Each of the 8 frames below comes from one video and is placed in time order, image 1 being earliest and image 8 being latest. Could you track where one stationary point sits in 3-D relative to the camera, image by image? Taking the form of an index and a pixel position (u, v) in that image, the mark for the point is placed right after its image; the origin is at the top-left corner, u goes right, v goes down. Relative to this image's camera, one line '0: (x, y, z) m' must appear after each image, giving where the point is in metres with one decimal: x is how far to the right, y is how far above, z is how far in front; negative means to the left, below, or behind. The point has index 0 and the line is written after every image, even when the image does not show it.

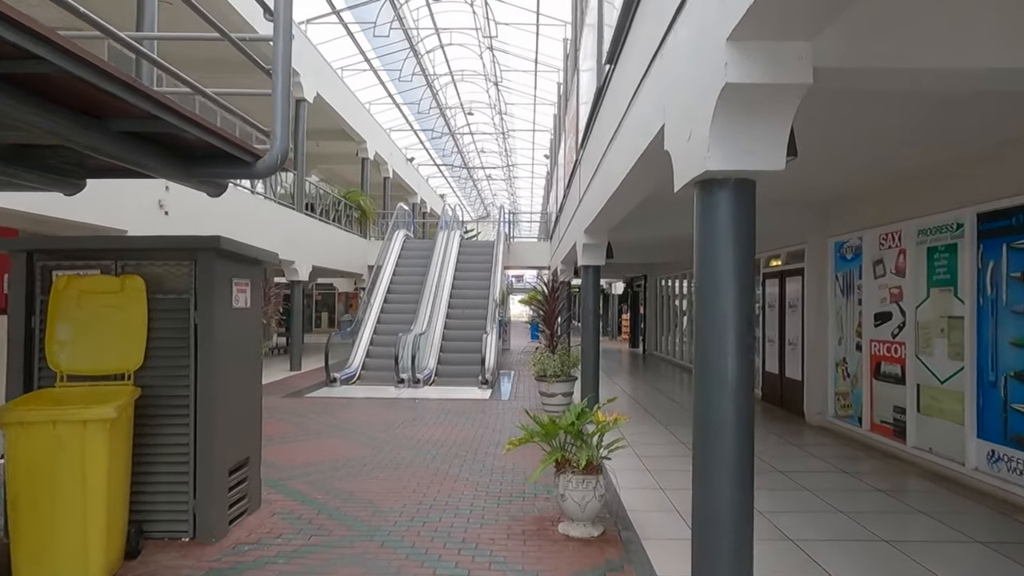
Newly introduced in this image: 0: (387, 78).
0: (-3.4, +5.7, +18.1) m
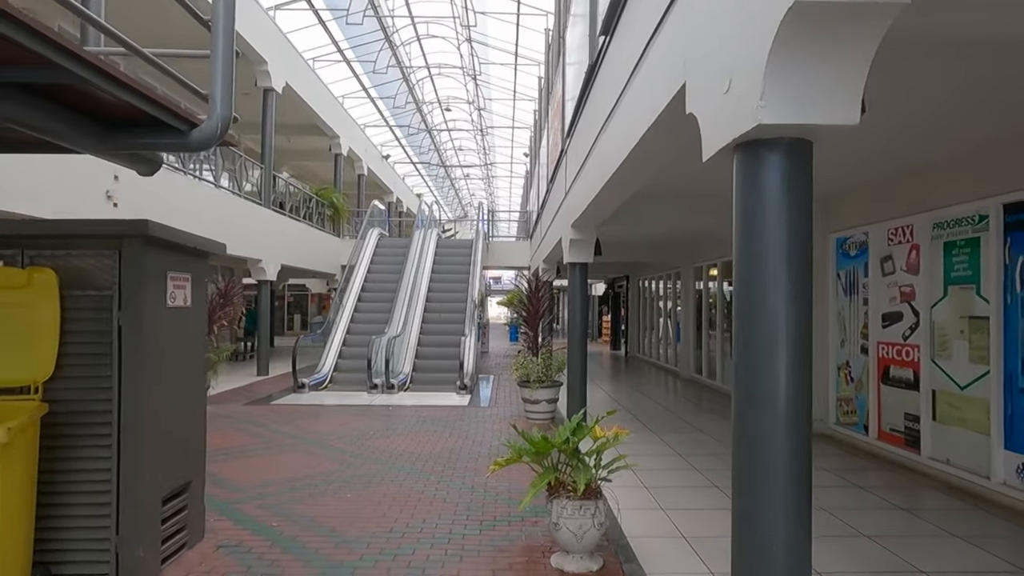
0: (-4.0, +5.7, +17.4) m
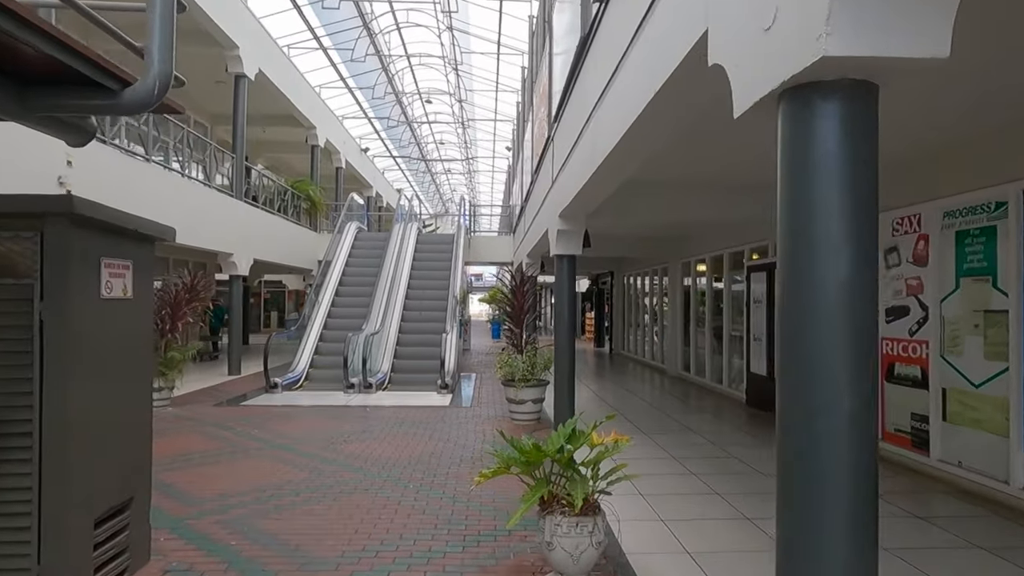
0: (-4.4, +5.8, +16.9) m
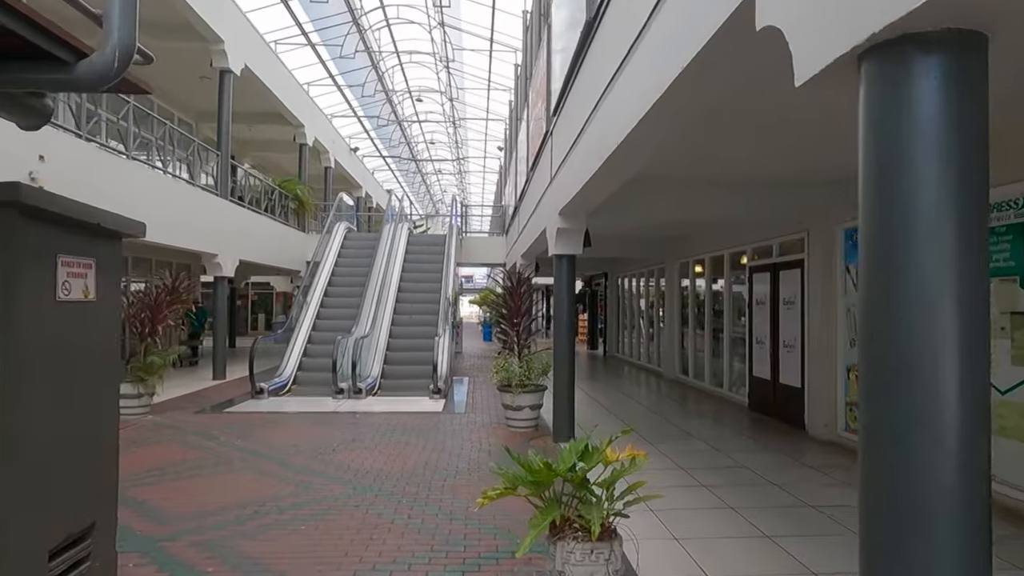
0: (-4.6, +5.8, +16.5) m
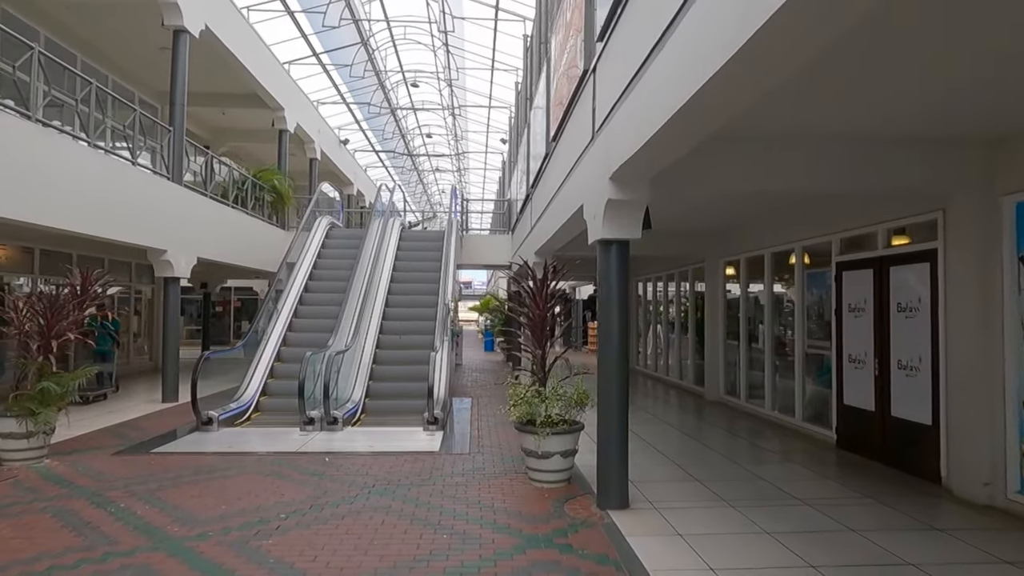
0: (-4.4, +5.7, +14.5) m
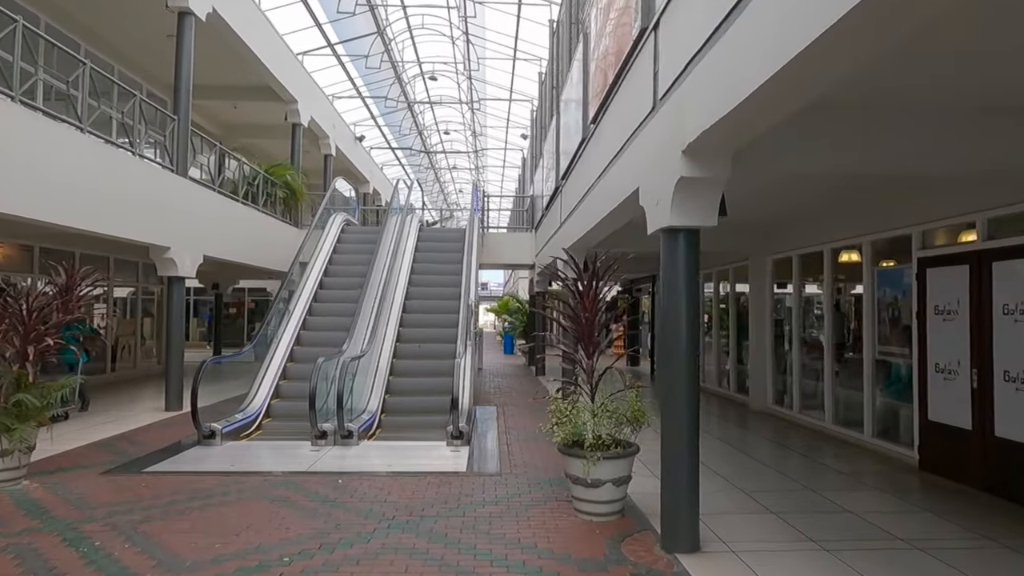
0: (-3.9, +5.6, +13.9) m
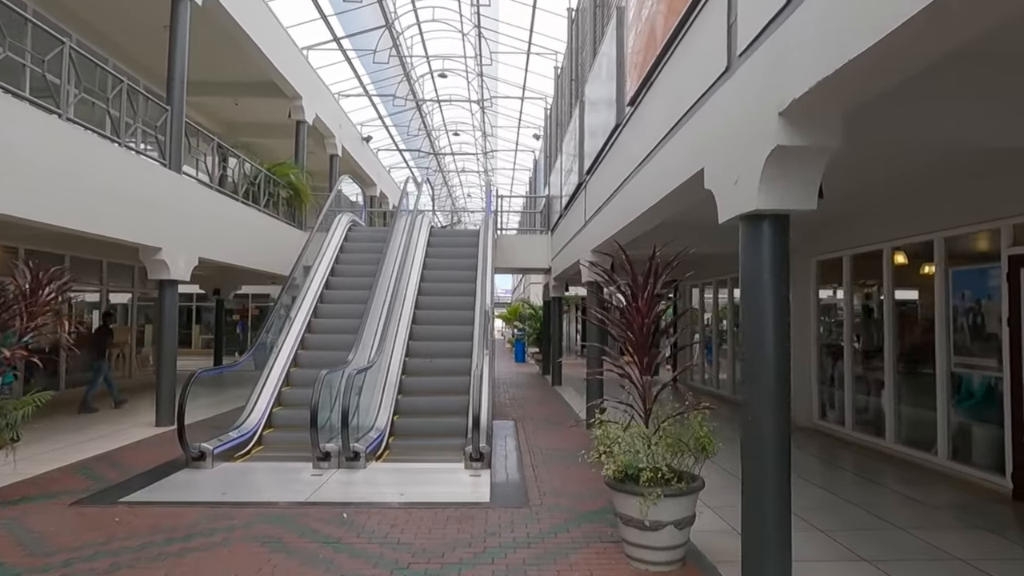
0: (-3.6, +5.5, +13.2) m
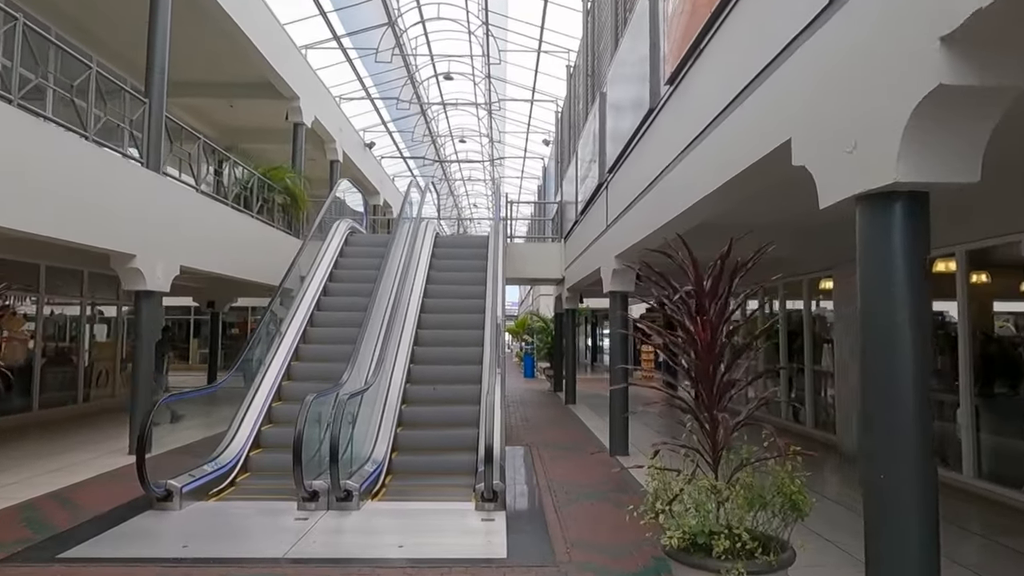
0: (-3.4, +5.3, +12.4) m
